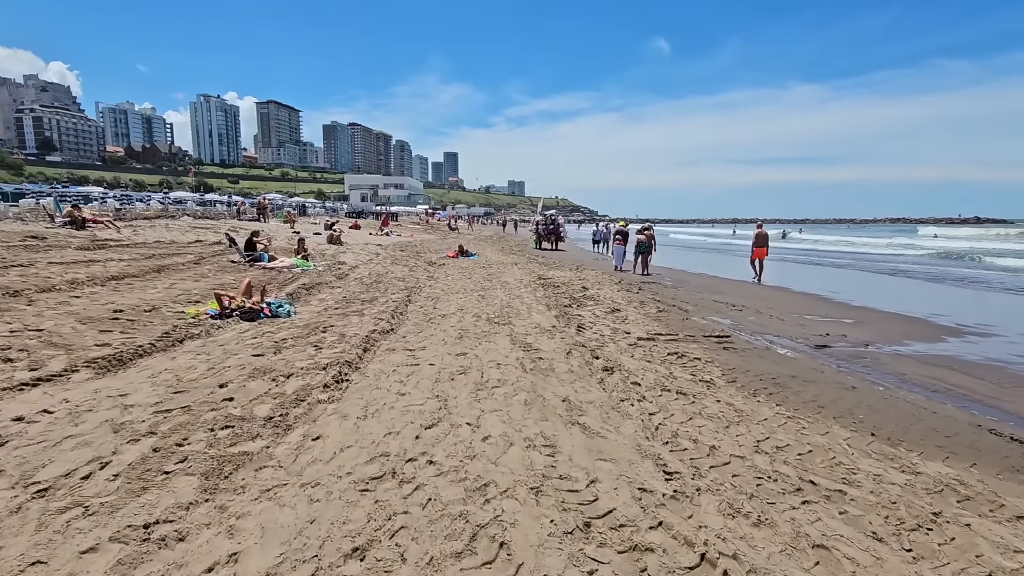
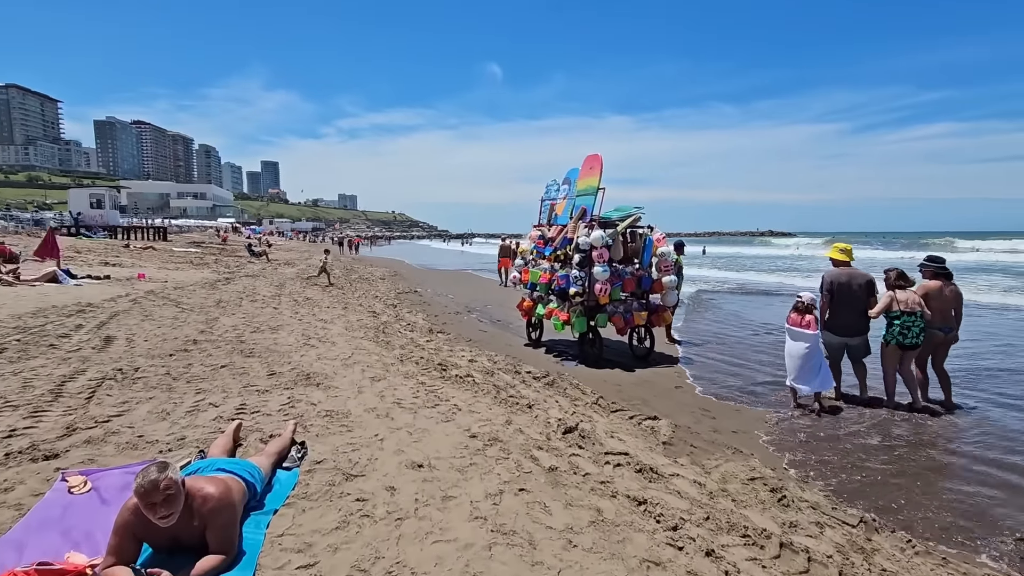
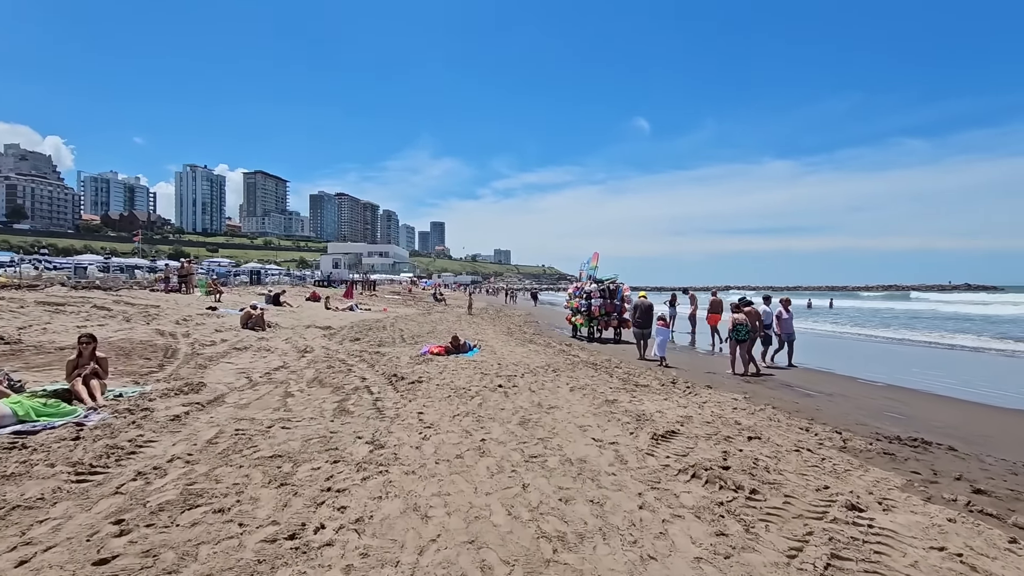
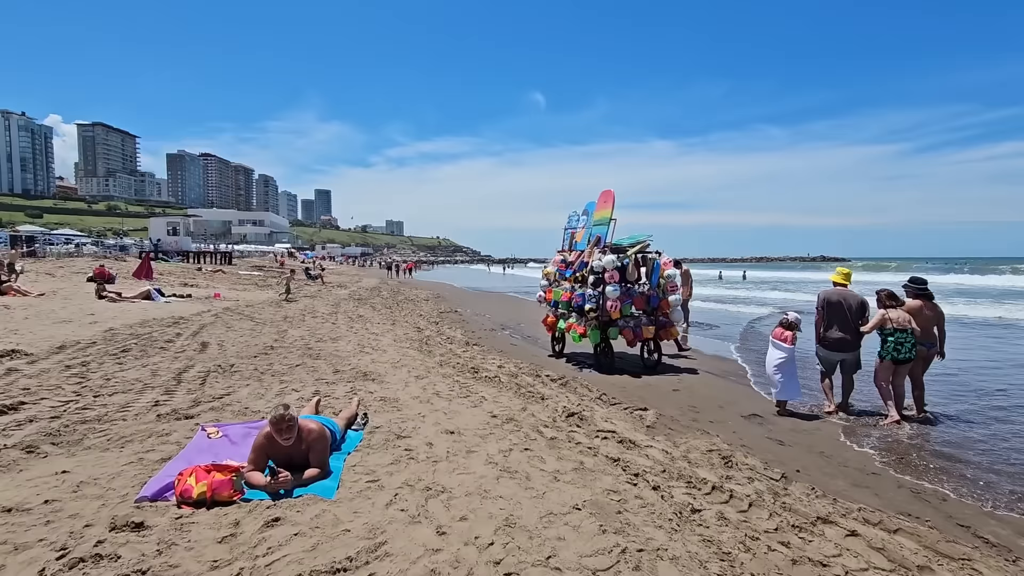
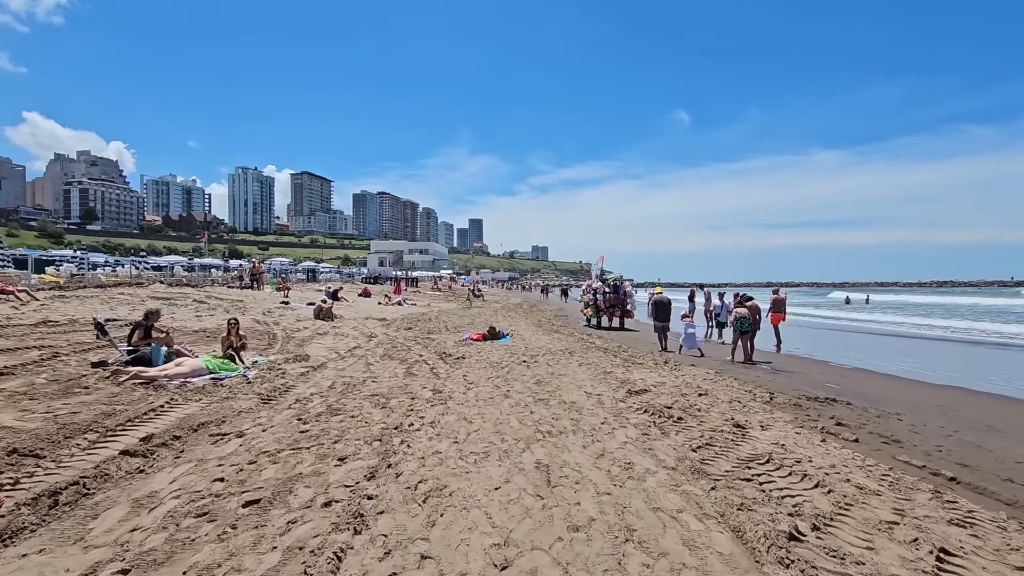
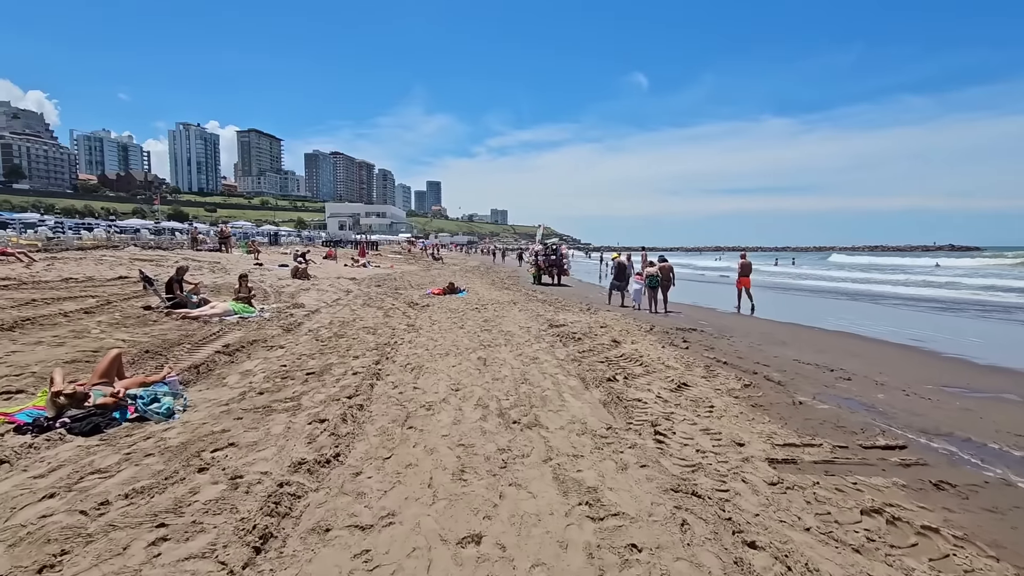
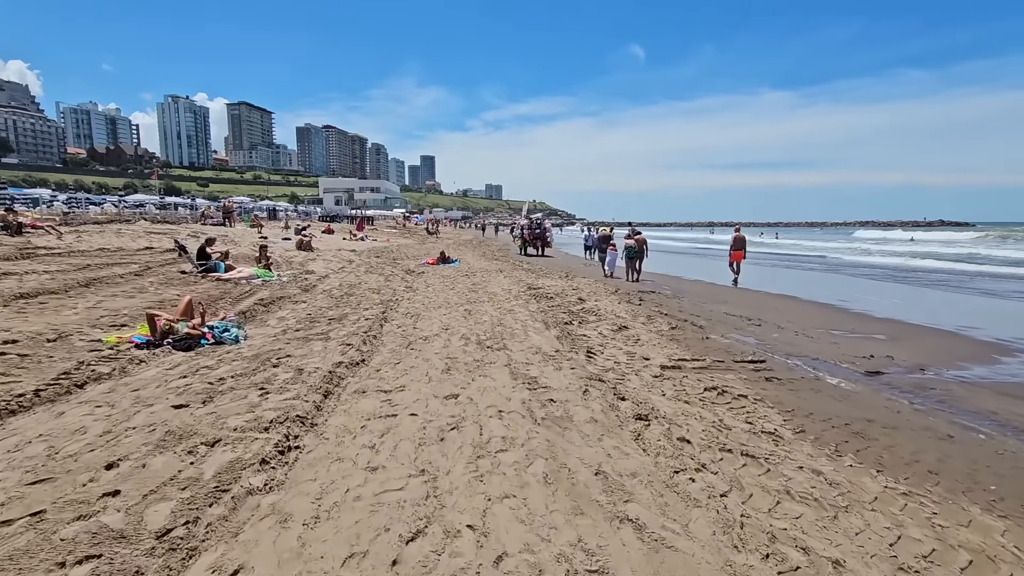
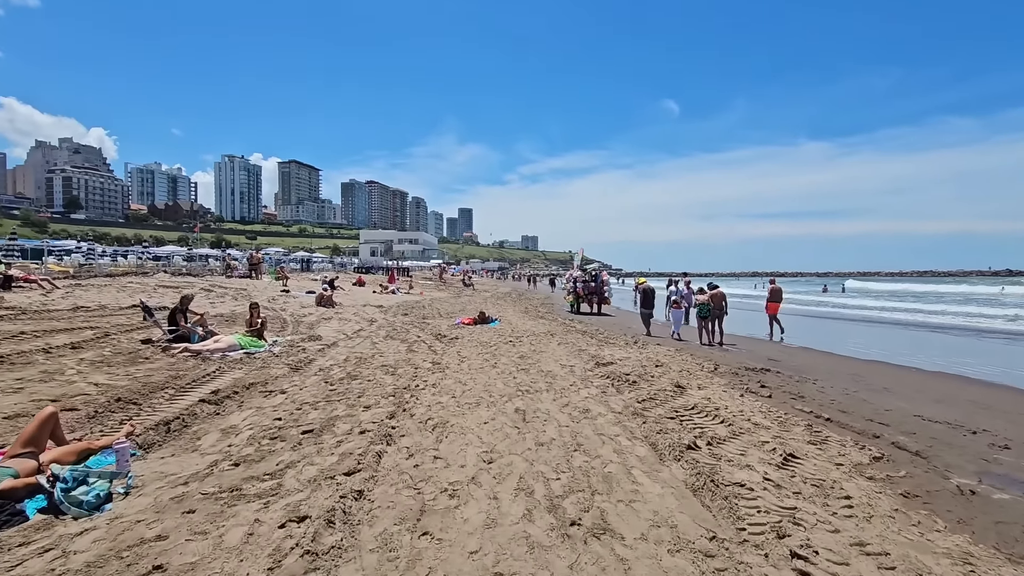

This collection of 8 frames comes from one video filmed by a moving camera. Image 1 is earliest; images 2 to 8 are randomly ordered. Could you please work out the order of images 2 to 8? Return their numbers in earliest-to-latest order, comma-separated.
7, 6, 8, 5, 3, 4, 2
